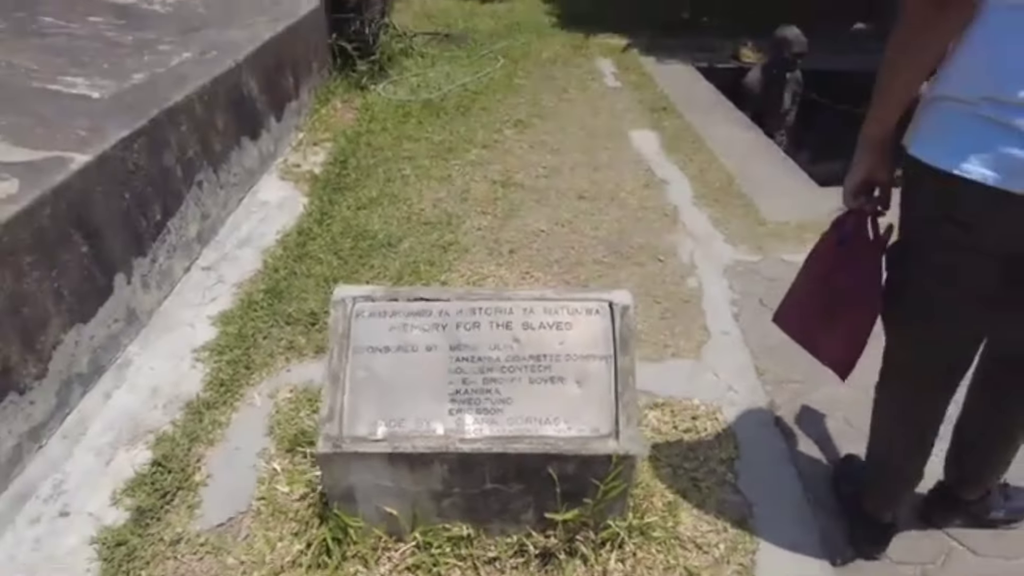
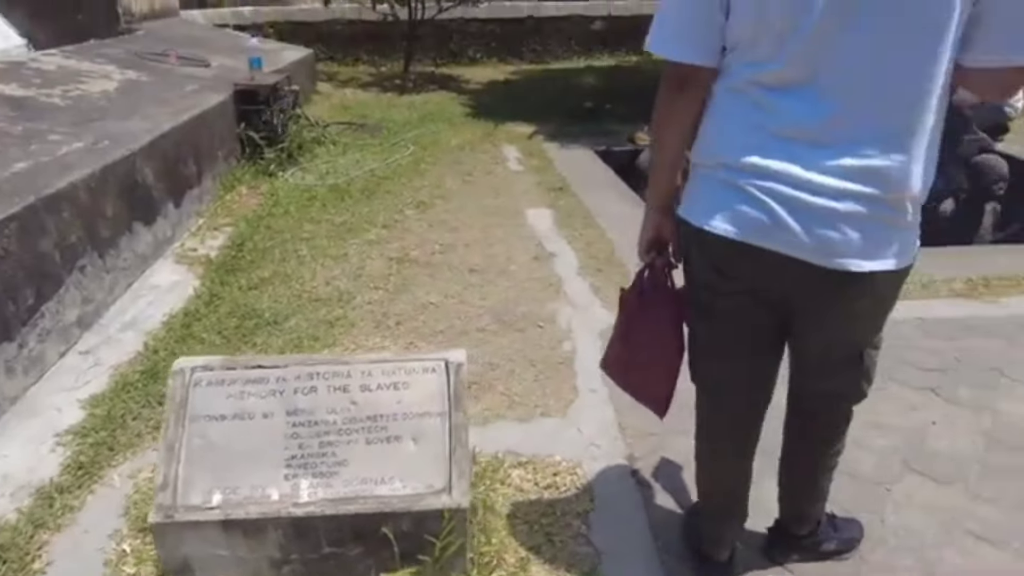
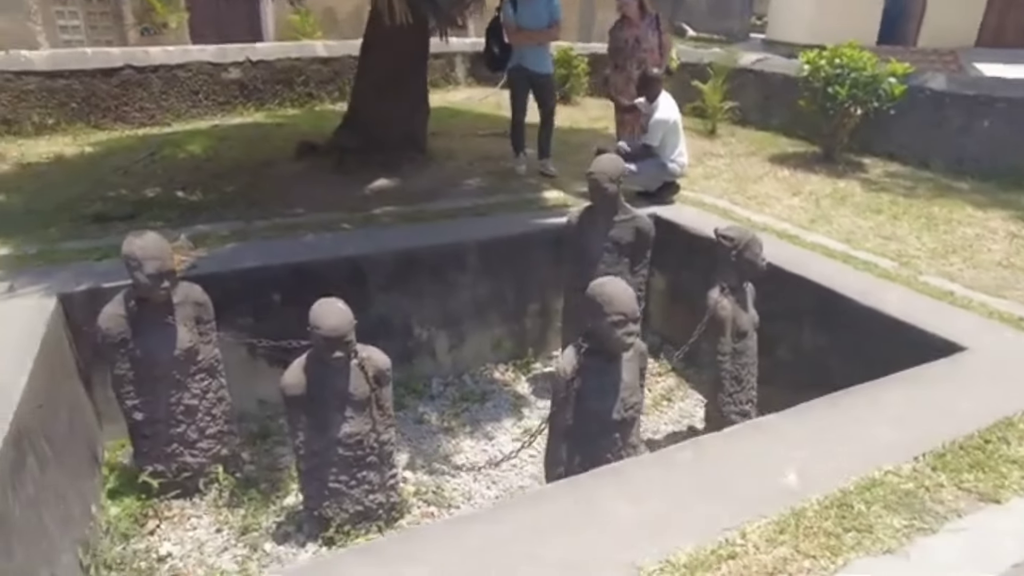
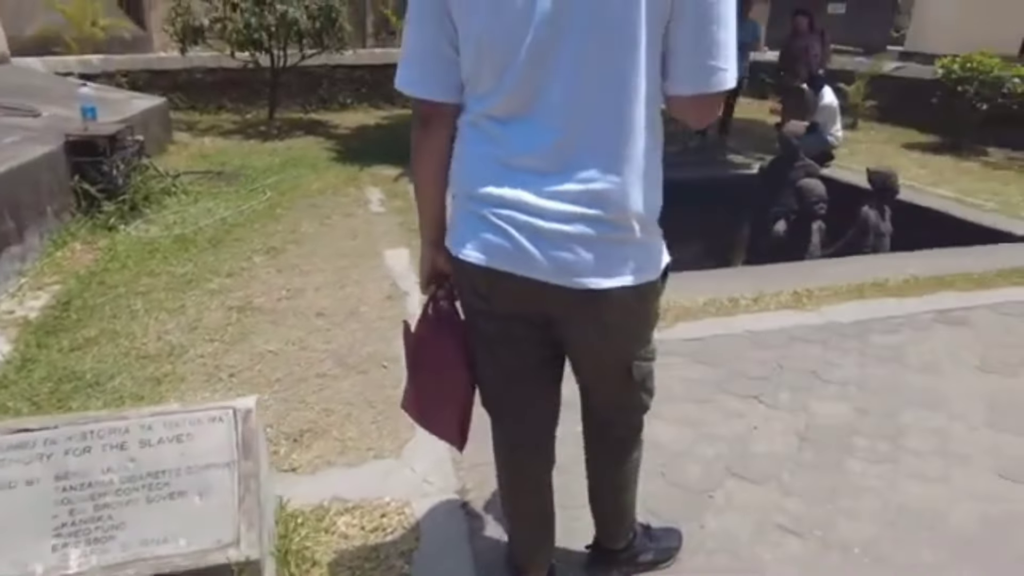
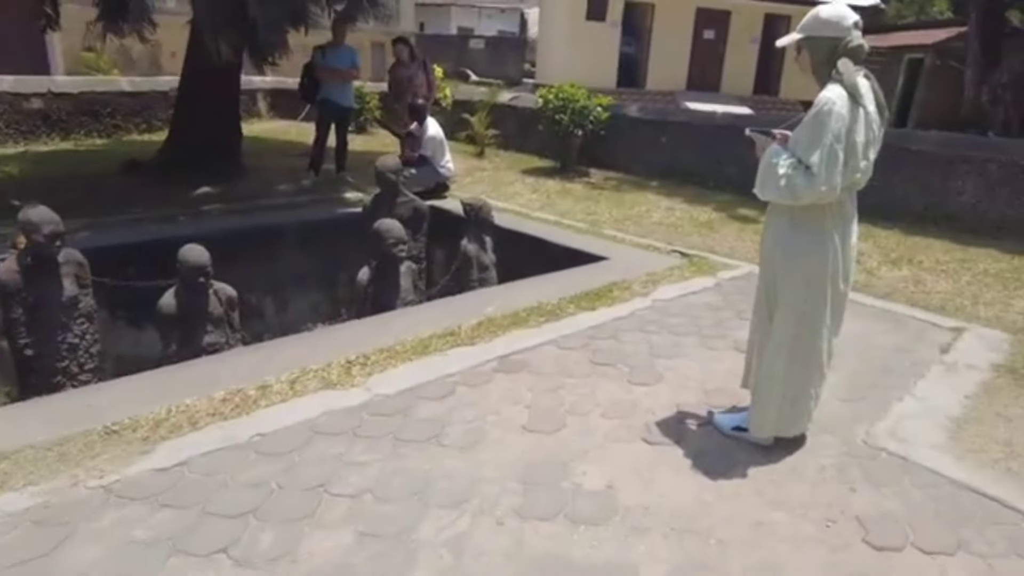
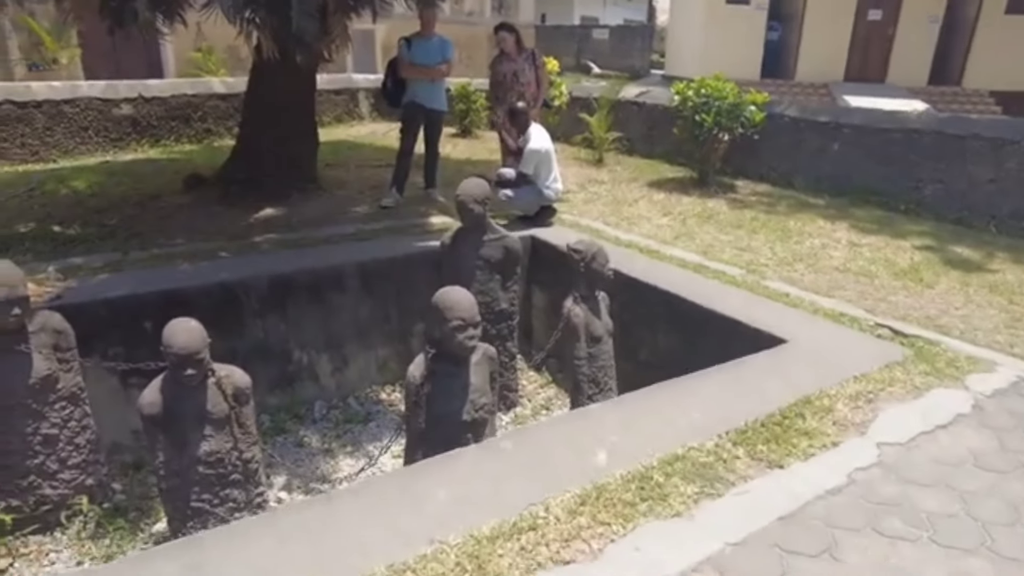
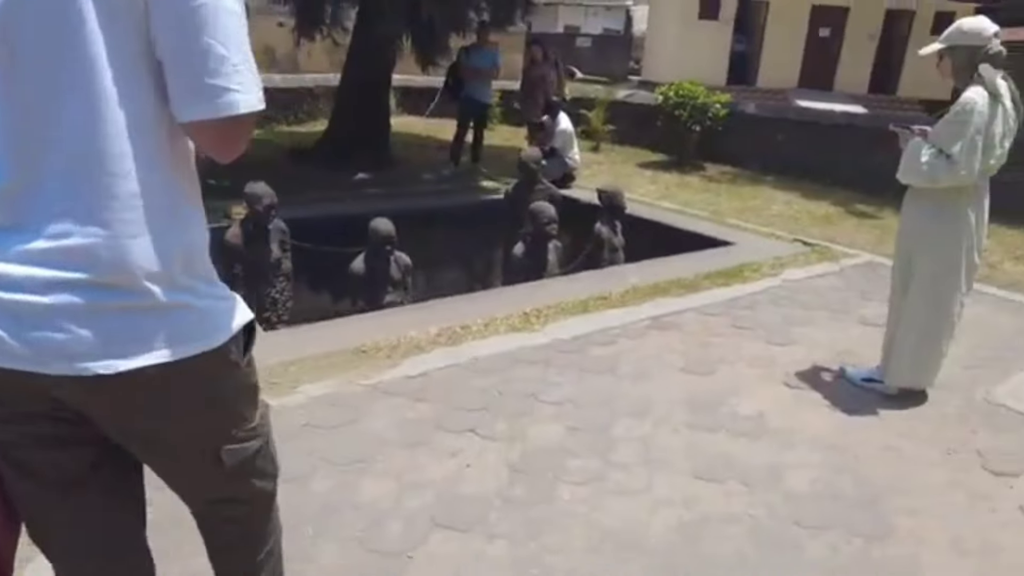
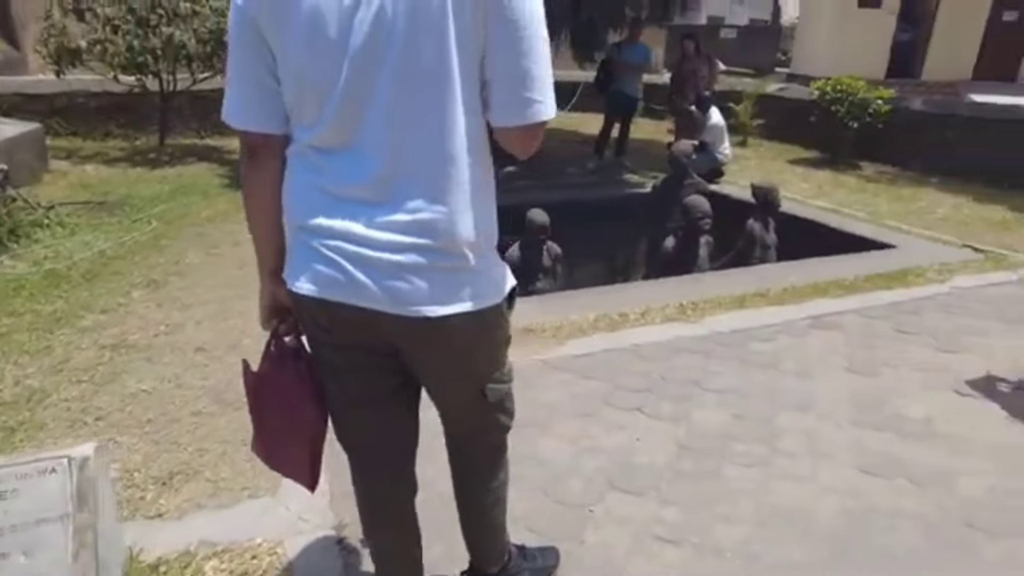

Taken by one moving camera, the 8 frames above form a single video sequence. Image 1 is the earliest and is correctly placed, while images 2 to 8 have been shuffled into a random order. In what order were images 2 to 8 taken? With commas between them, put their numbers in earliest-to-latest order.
2, 4, 8, 7, 5, 6, 3
